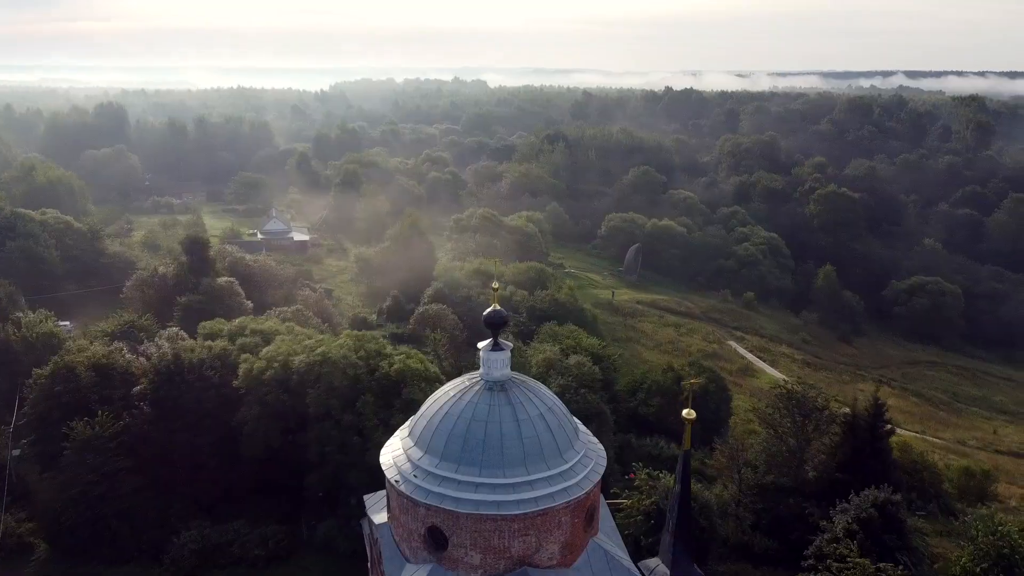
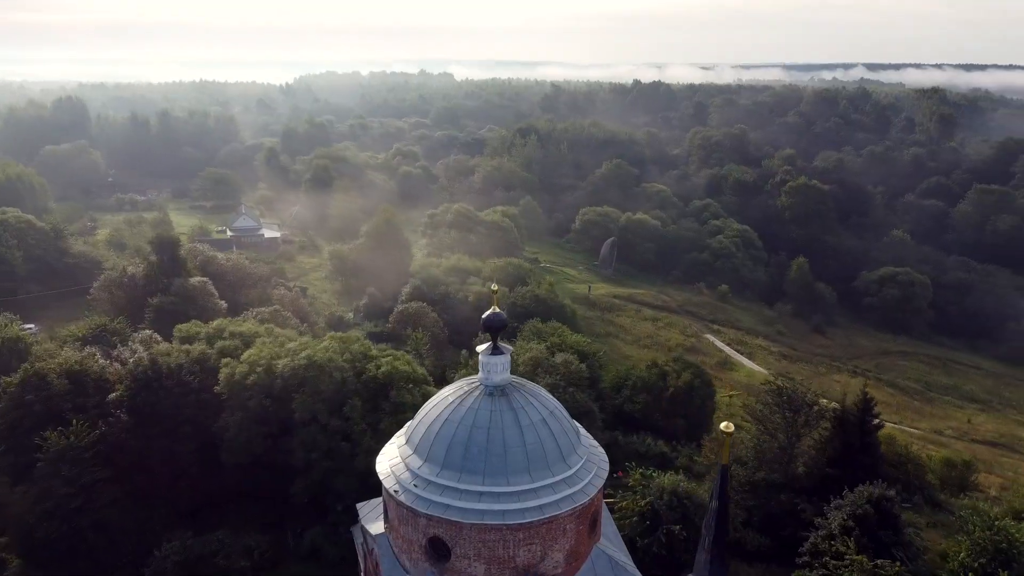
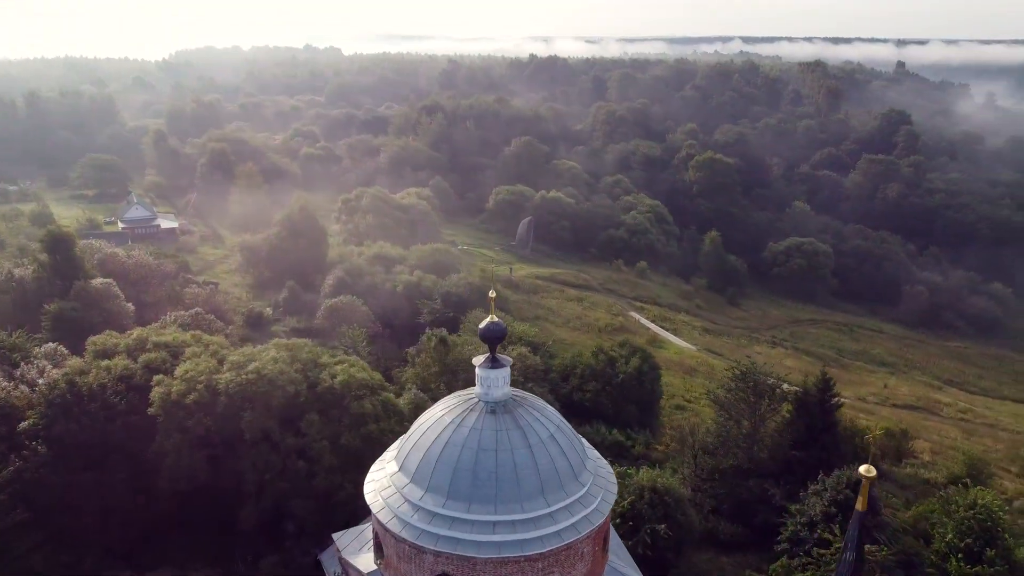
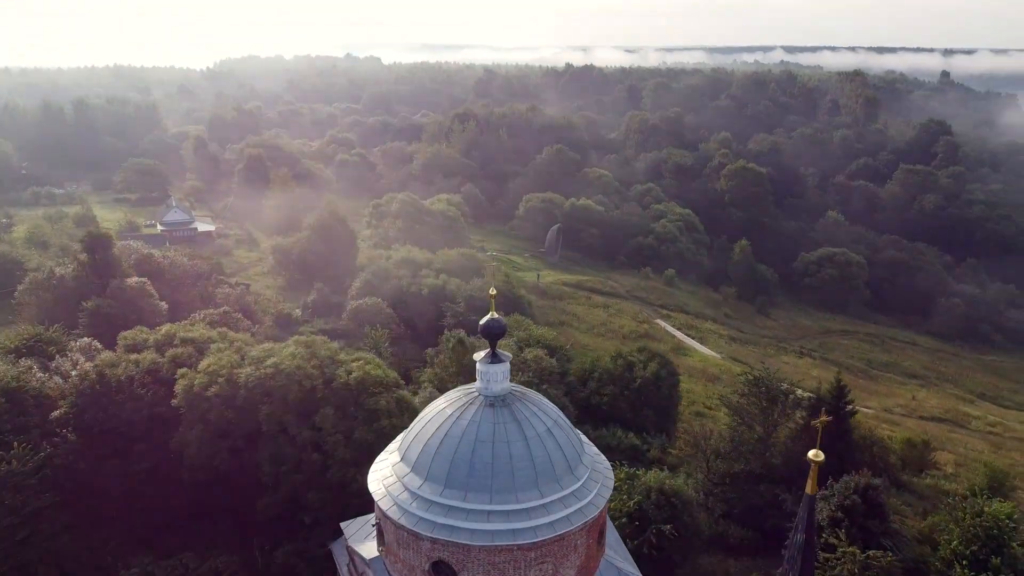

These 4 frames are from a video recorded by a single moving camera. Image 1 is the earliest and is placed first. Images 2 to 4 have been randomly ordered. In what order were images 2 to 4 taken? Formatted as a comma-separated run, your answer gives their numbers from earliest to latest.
2, 4, 3
